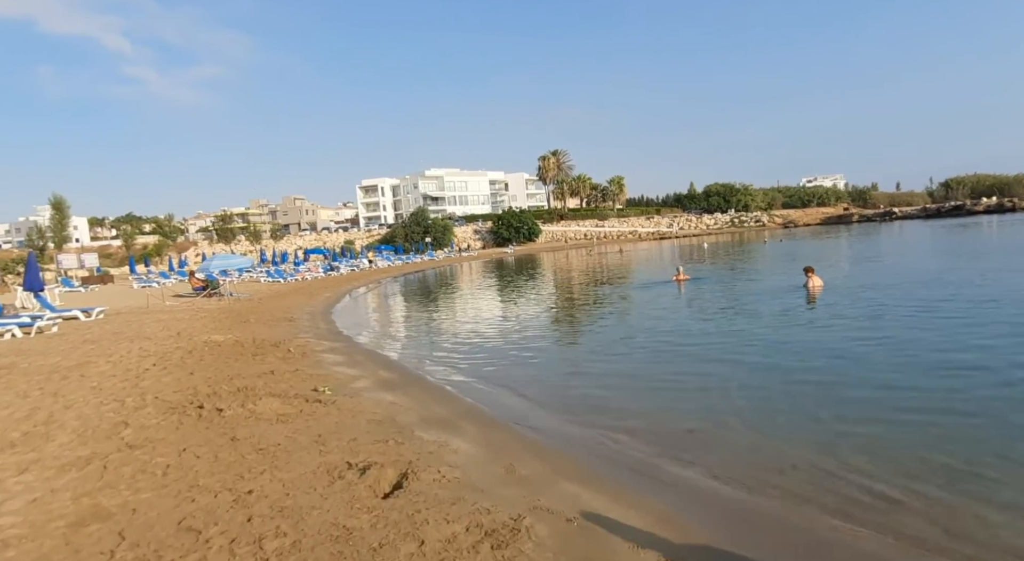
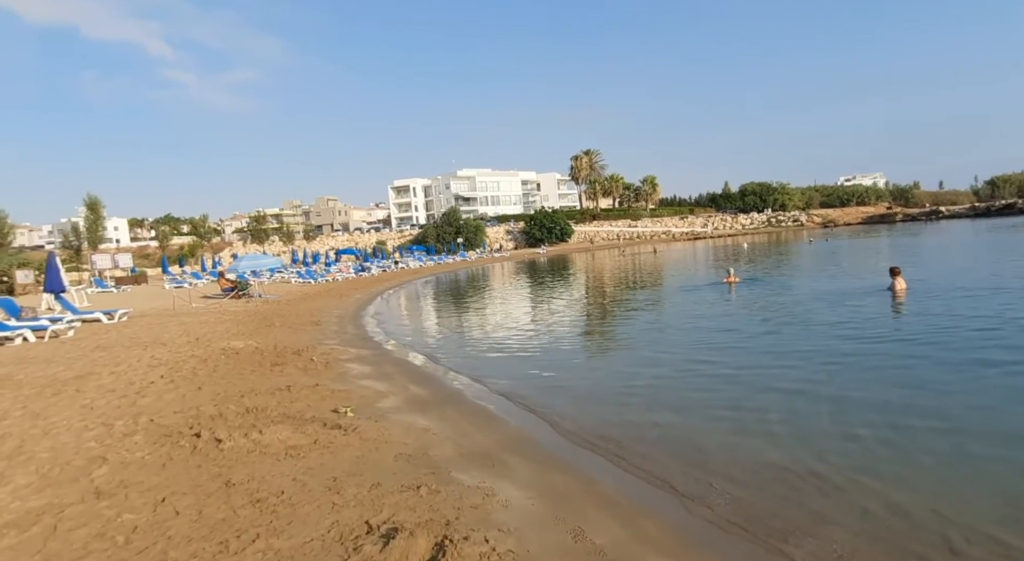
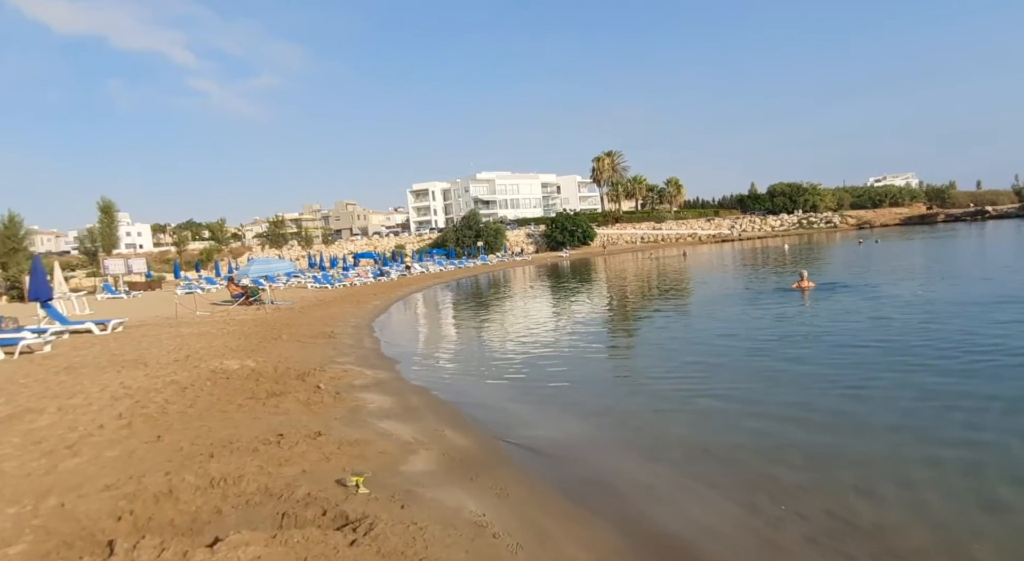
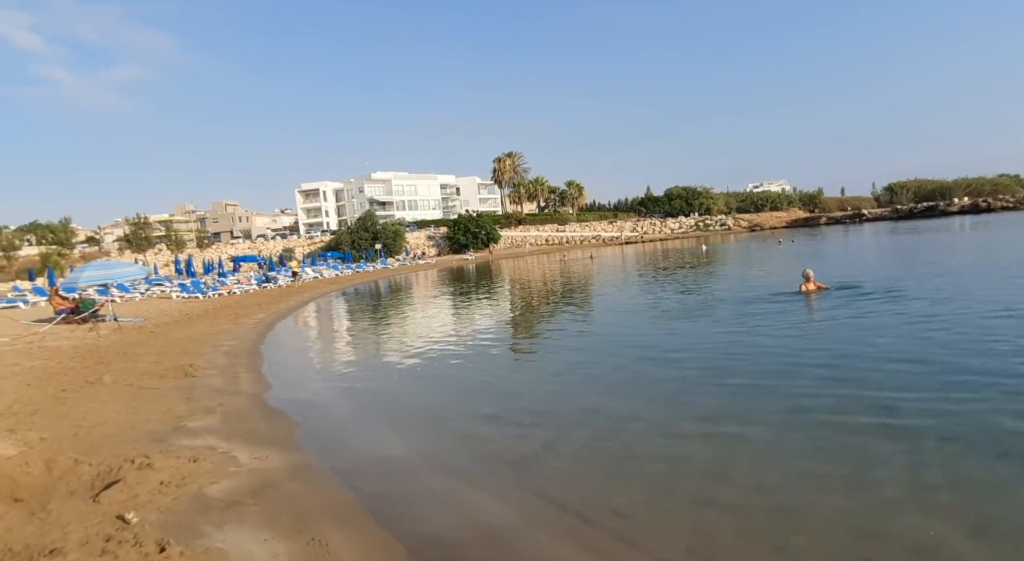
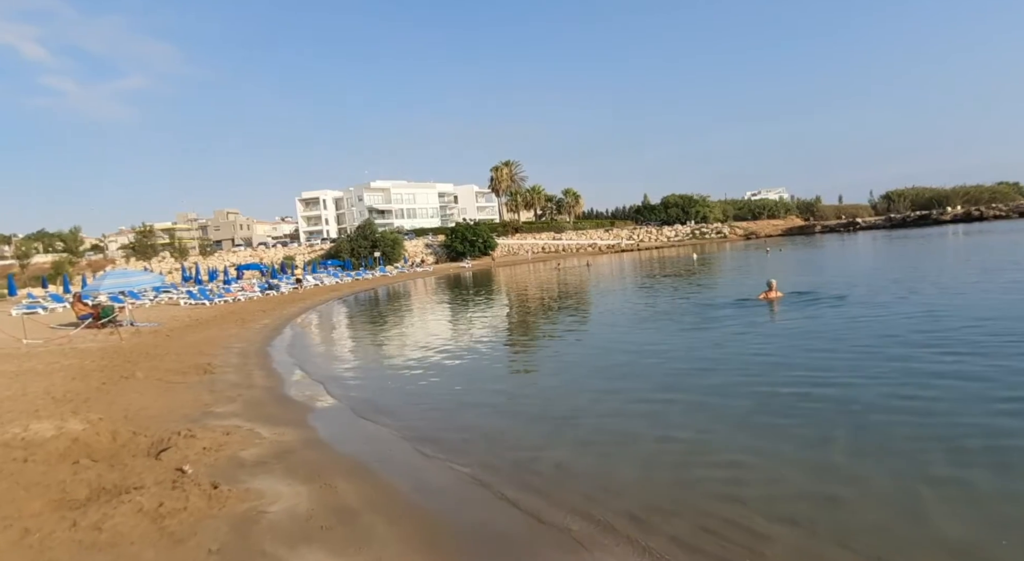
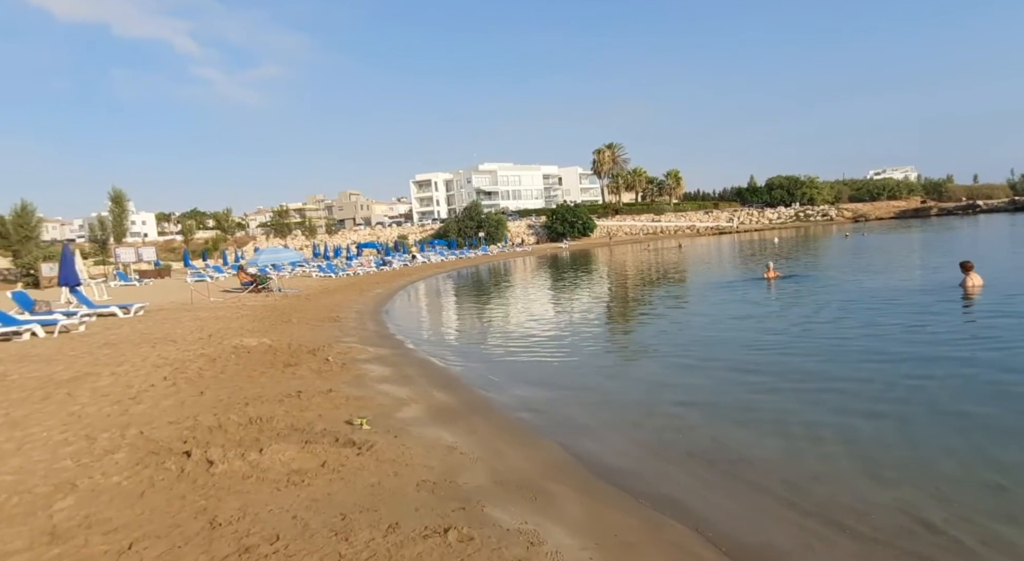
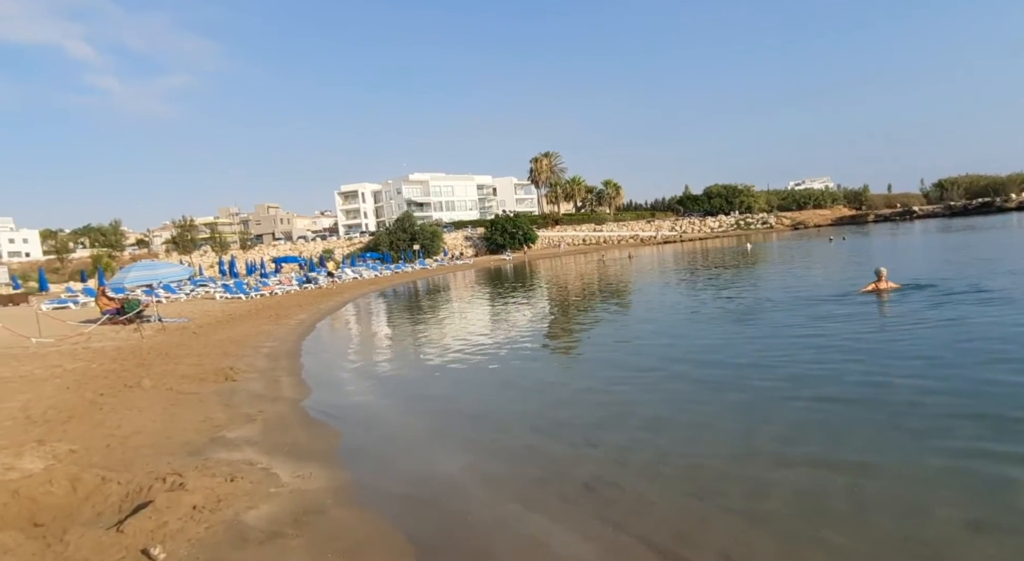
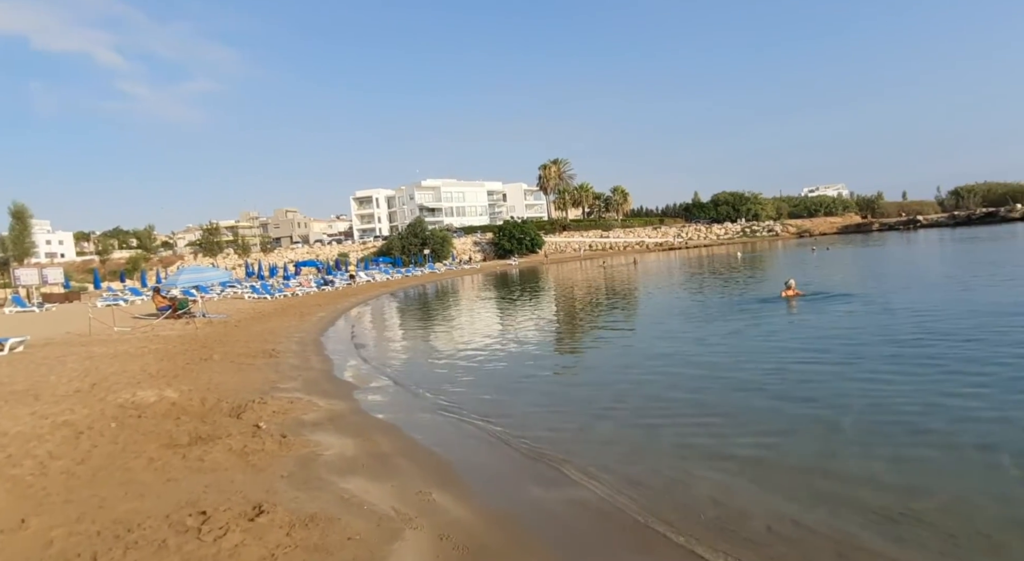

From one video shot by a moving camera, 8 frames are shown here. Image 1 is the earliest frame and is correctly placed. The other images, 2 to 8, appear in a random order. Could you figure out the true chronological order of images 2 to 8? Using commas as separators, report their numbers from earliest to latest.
2, 6, 3, 8, 5, 4, 7
